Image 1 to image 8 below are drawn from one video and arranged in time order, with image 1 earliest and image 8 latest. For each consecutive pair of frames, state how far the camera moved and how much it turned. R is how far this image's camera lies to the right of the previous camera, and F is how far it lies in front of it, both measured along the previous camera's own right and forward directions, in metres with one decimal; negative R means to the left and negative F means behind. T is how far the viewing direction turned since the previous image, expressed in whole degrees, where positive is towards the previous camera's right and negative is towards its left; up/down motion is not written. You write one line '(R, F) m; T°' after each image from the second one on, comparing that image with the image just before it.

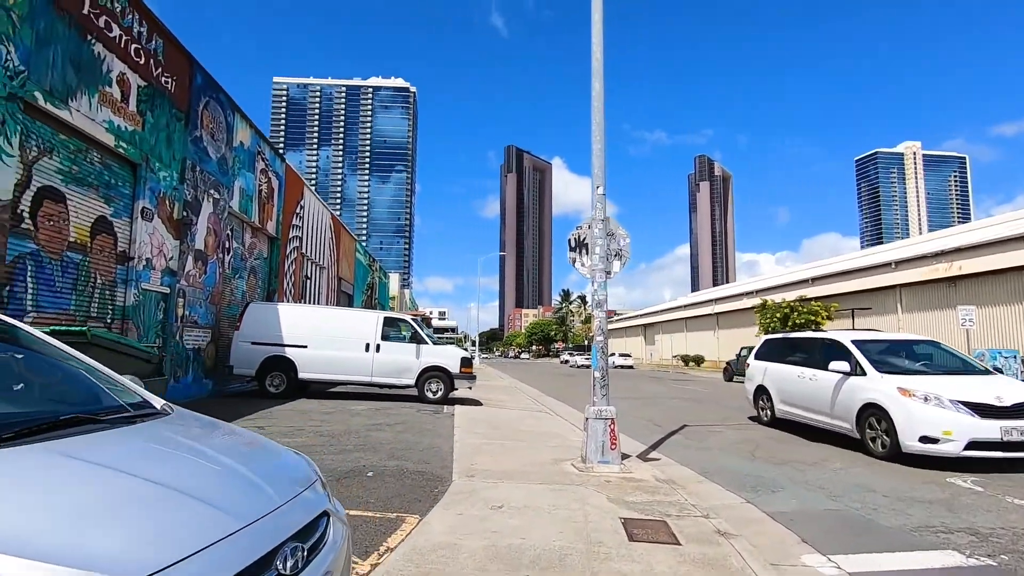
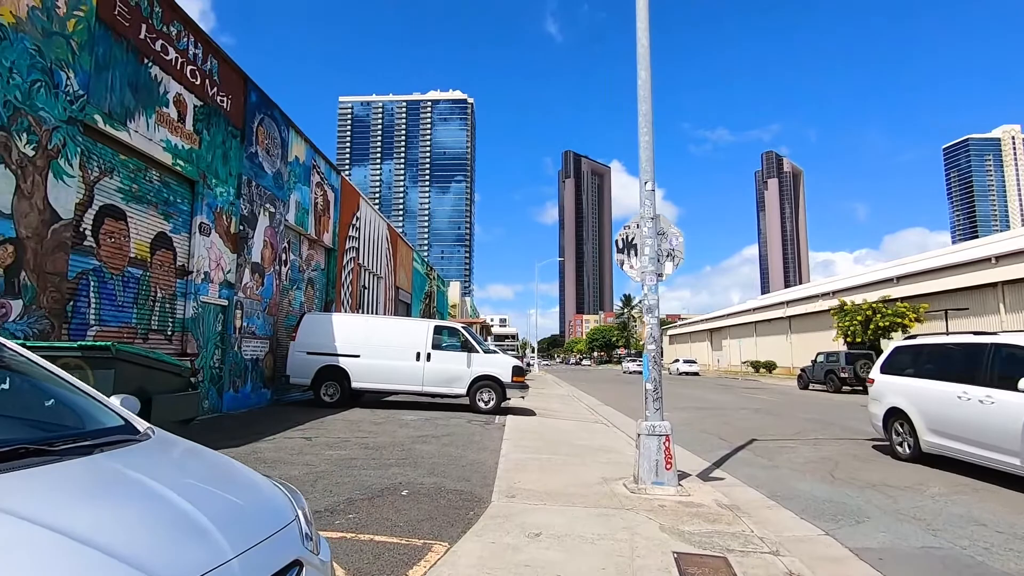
(+0.2, +0.4) m; -6°
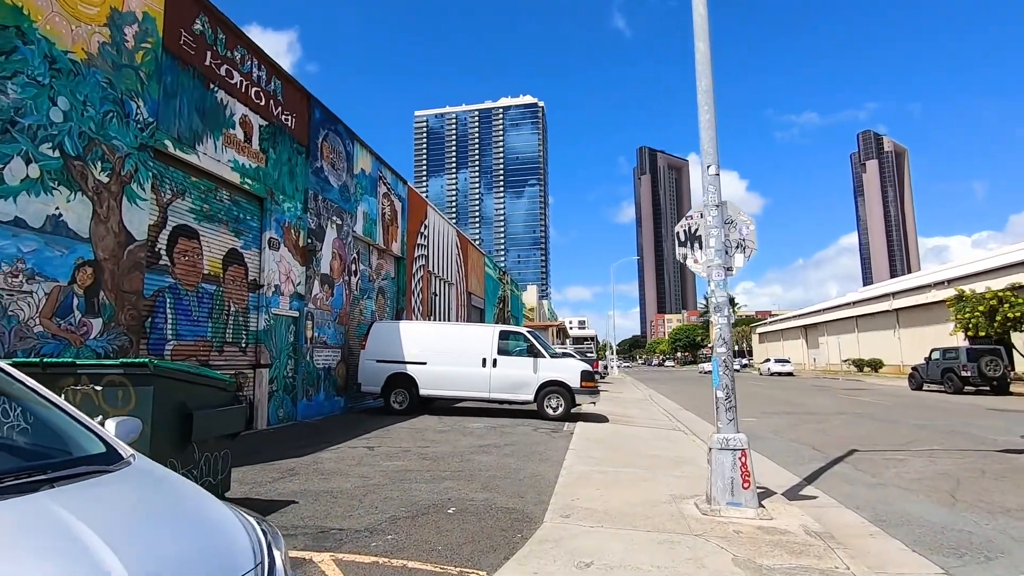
(+0.3, +0.5) m; -8°
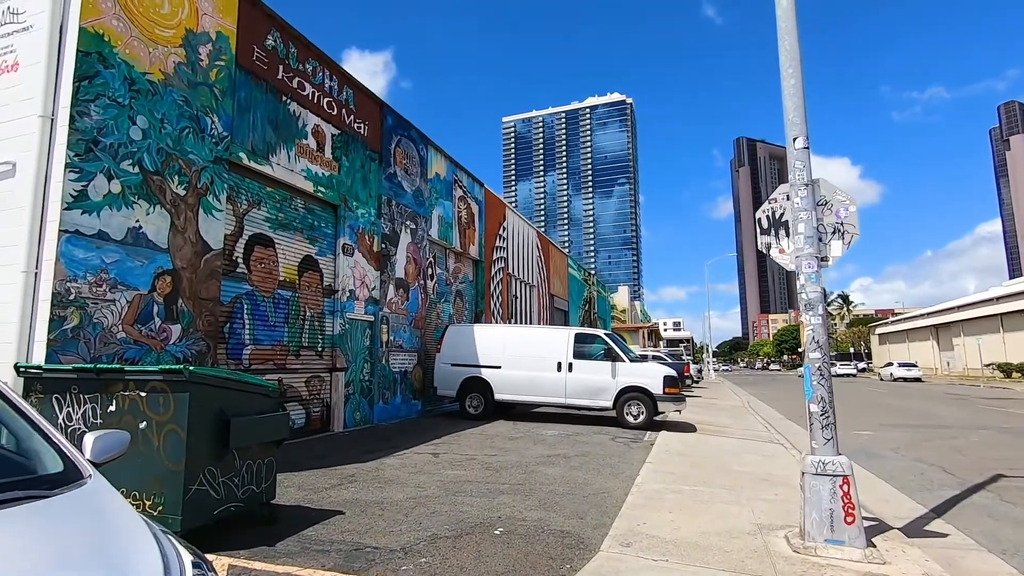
(+0.4, +0.5) m; -10°
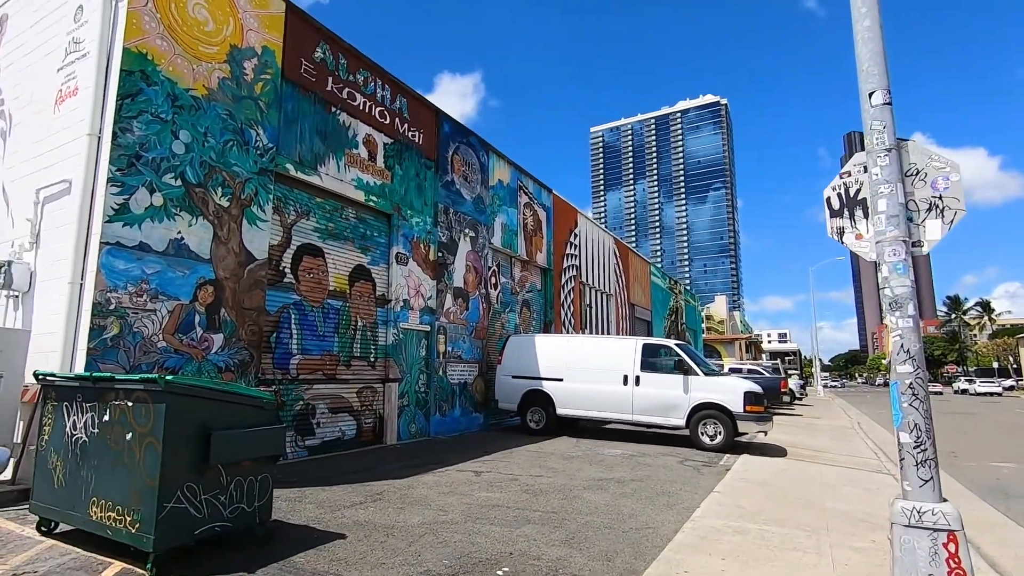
(+0.7, +0.7) m; -10°
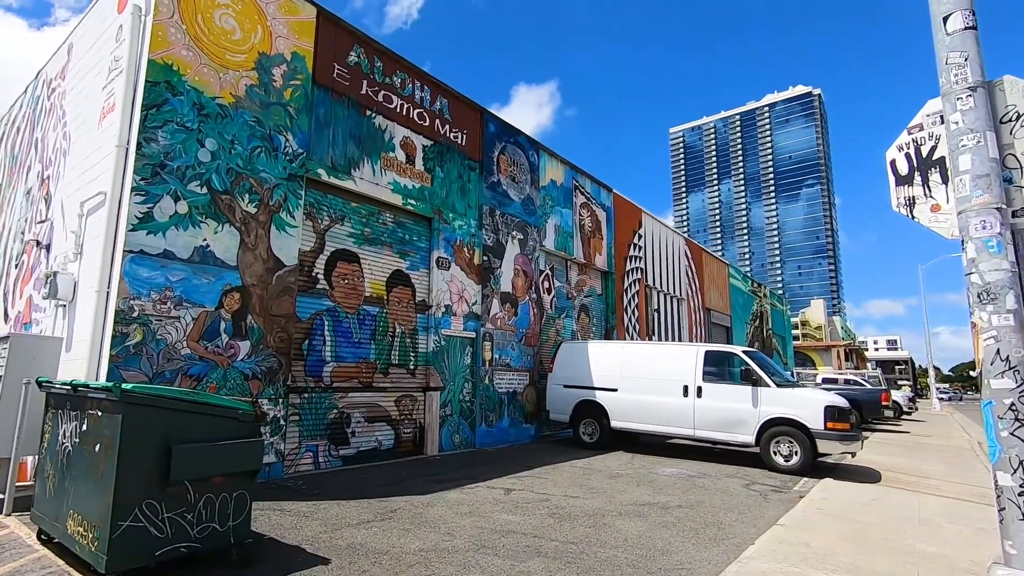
(+0.7, +0.7) m; -8°
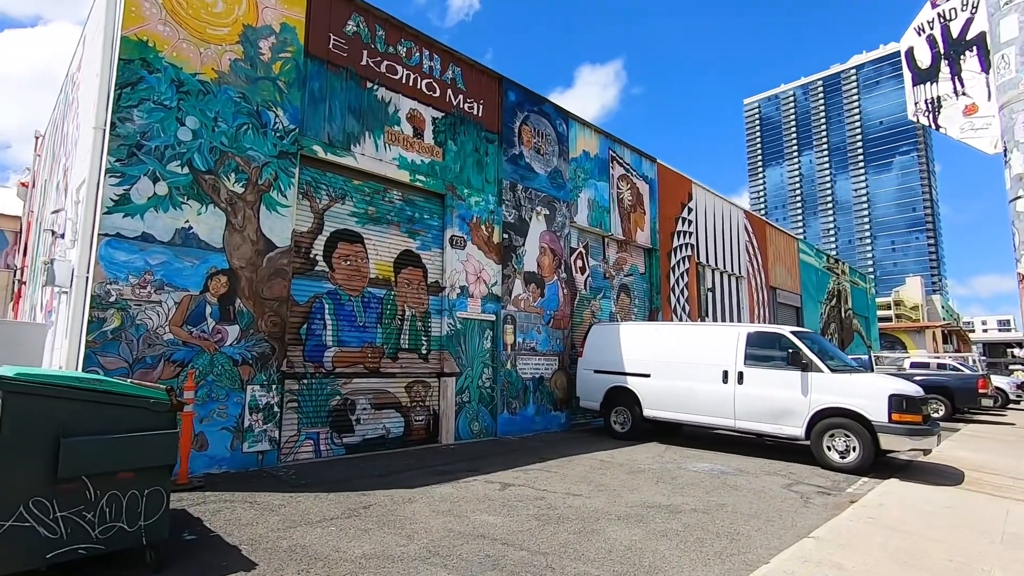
(+1.0, +0.8) m; -7°
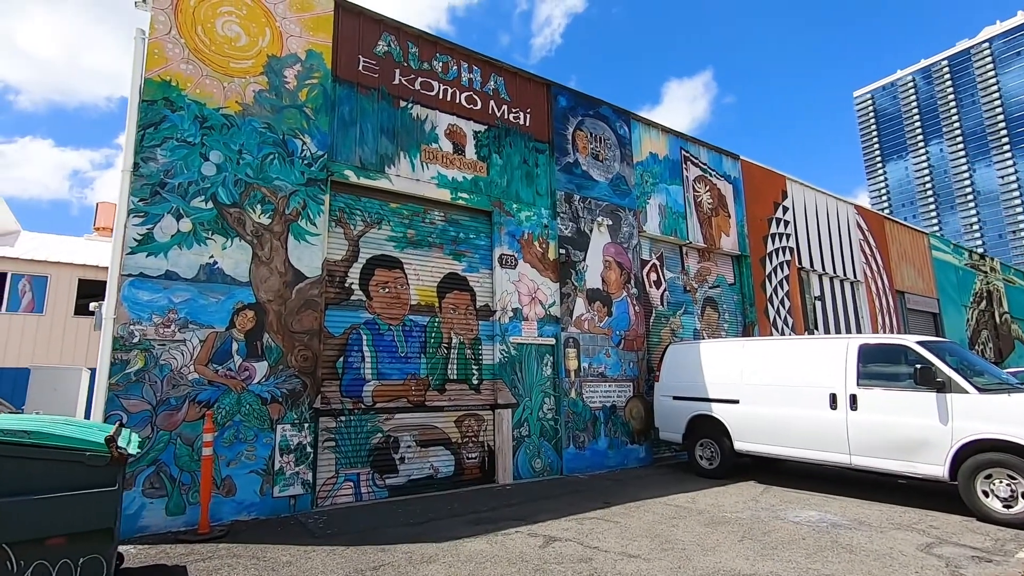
(+0.7, +1.0) m; -10°
